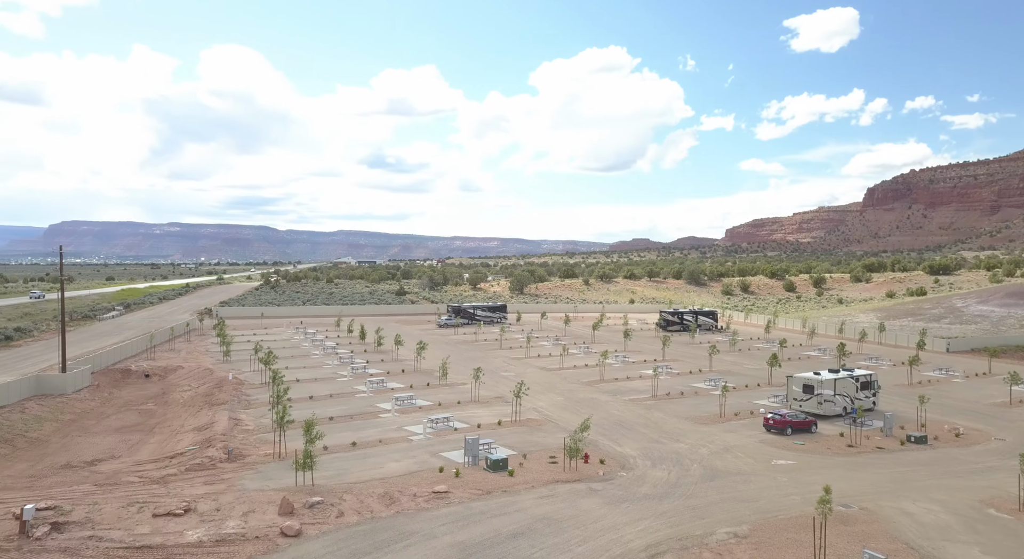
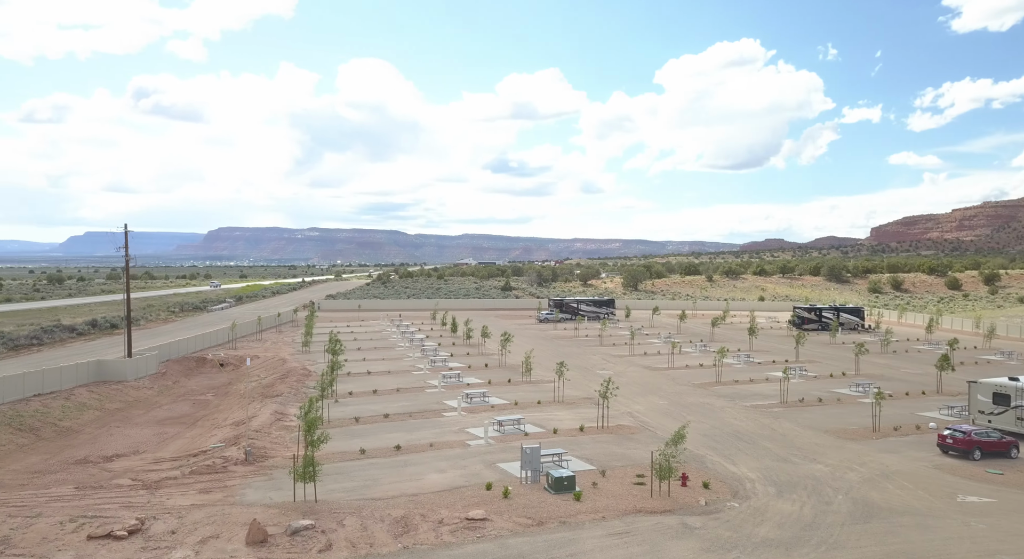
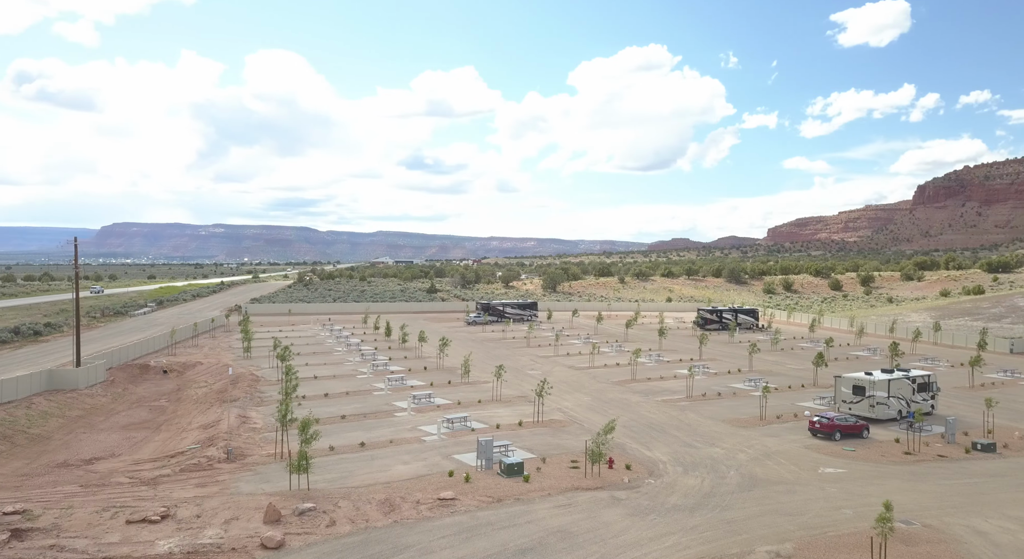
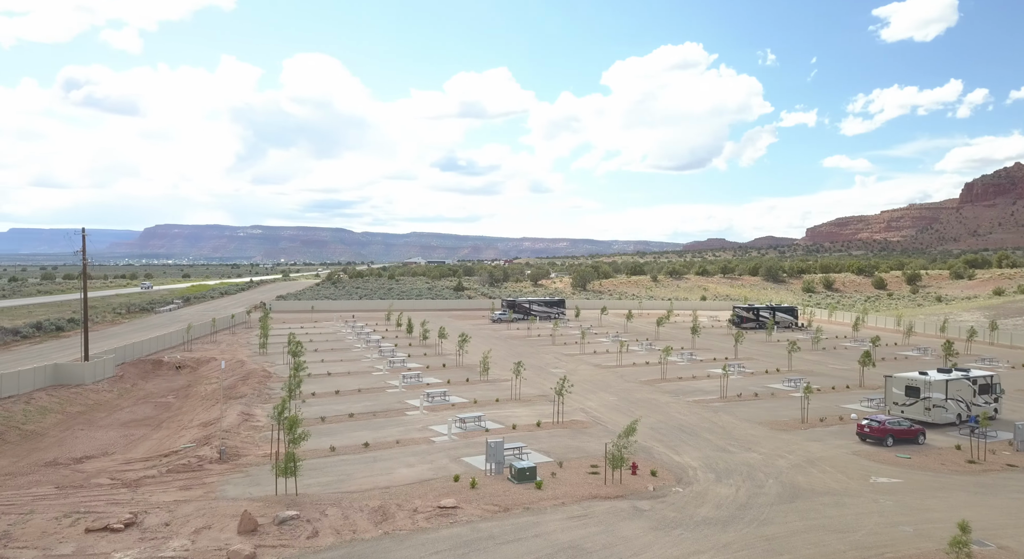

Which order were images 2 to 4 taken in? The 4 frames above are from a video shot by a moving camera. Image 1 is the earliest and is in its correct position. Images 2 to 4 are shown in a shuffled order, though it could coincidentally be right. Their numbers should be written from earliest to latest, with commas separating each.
3, 4, 2
